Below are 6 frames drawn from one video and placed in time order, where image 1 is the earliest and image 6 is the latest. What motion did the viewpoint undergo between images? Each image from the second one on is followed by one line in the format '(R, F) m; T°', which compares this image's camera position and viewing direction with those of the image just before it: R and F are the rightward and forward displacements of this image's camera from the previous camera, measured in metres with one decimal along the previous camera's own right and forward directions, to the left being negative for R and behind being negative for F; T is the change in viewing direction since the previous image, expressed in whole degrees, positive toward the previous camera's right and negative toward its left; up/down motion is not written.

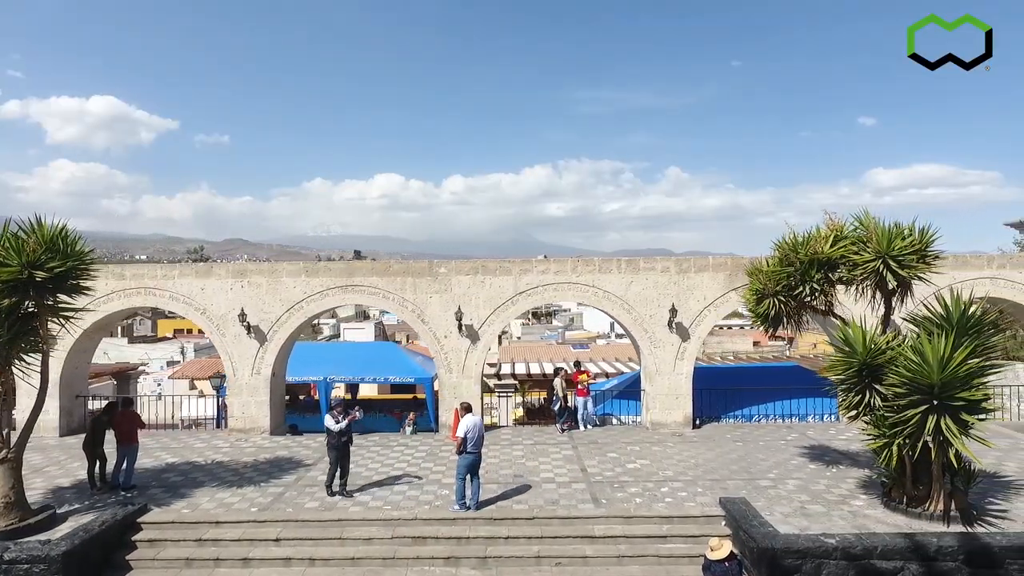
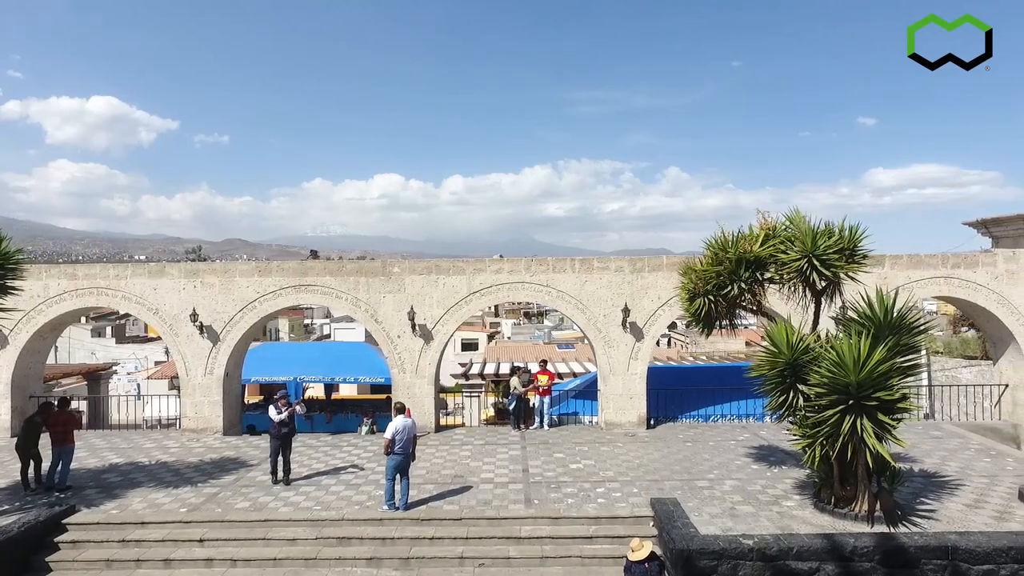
(+1.0, 0.0) m; 0°
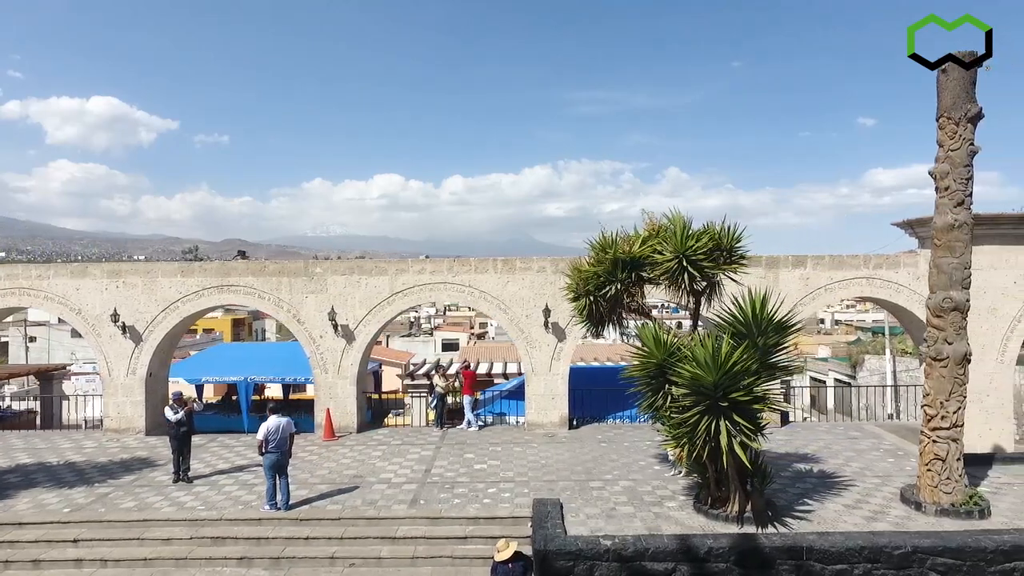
(+1.7, 0.0) m; 0°
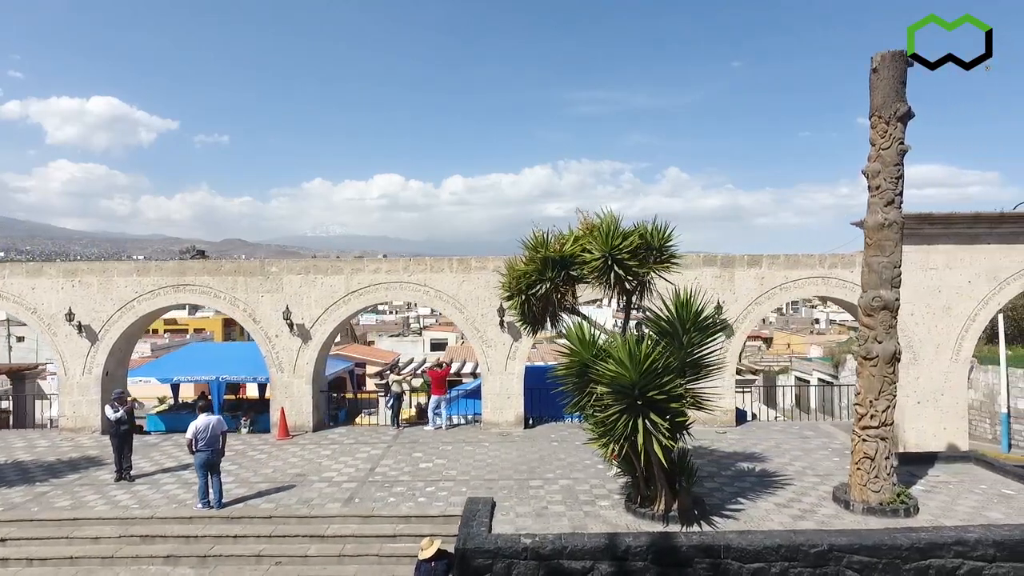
(+1.0, 0.0) m; 0°
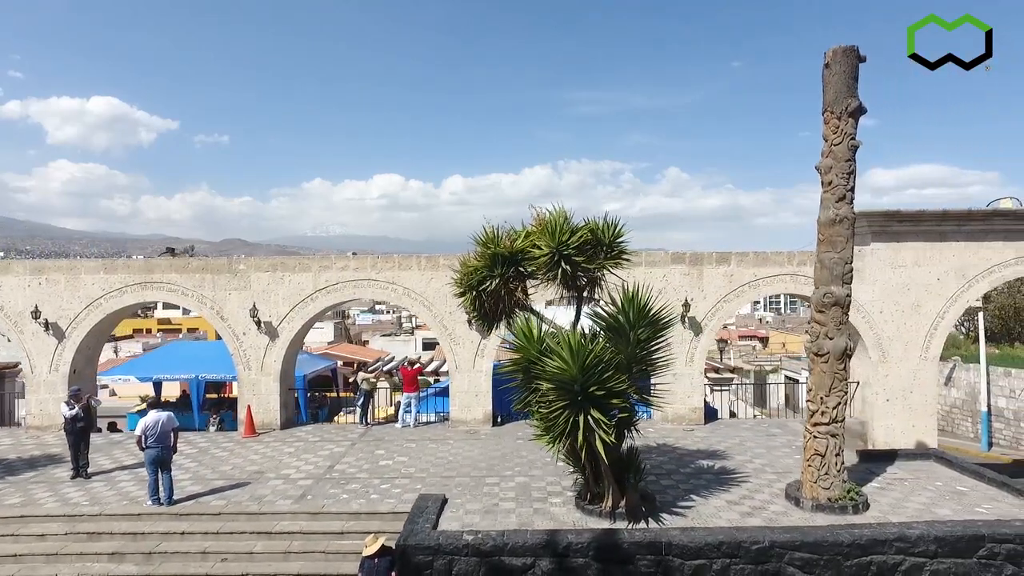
(+0.7, 0.0) m; 0°
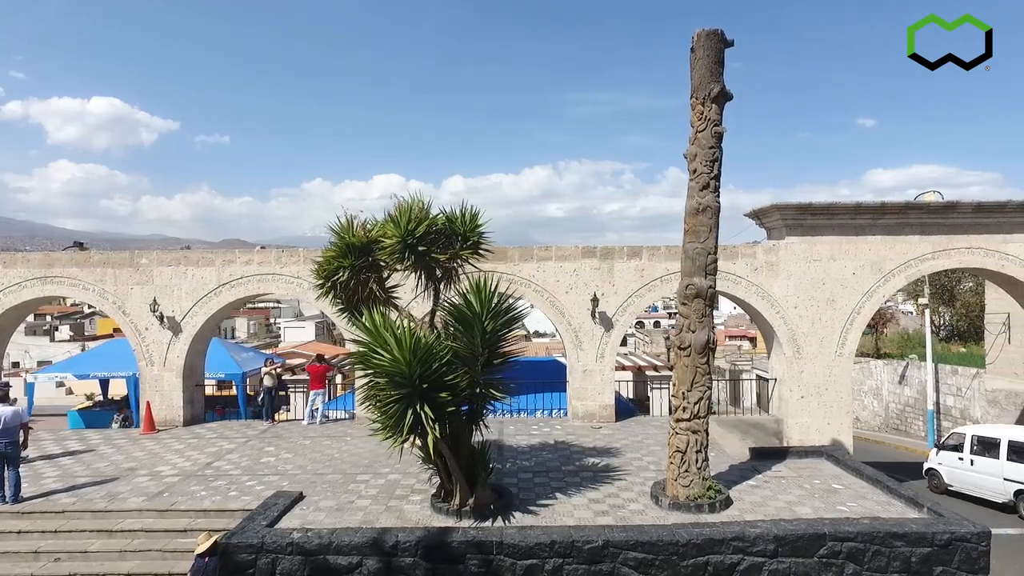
(+2.0, +0.3) m; 0°
